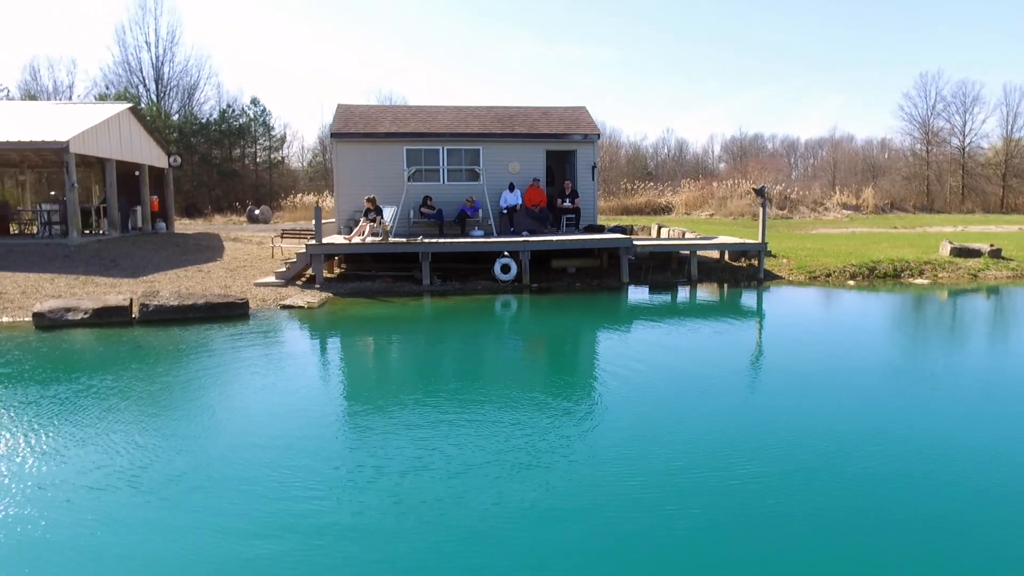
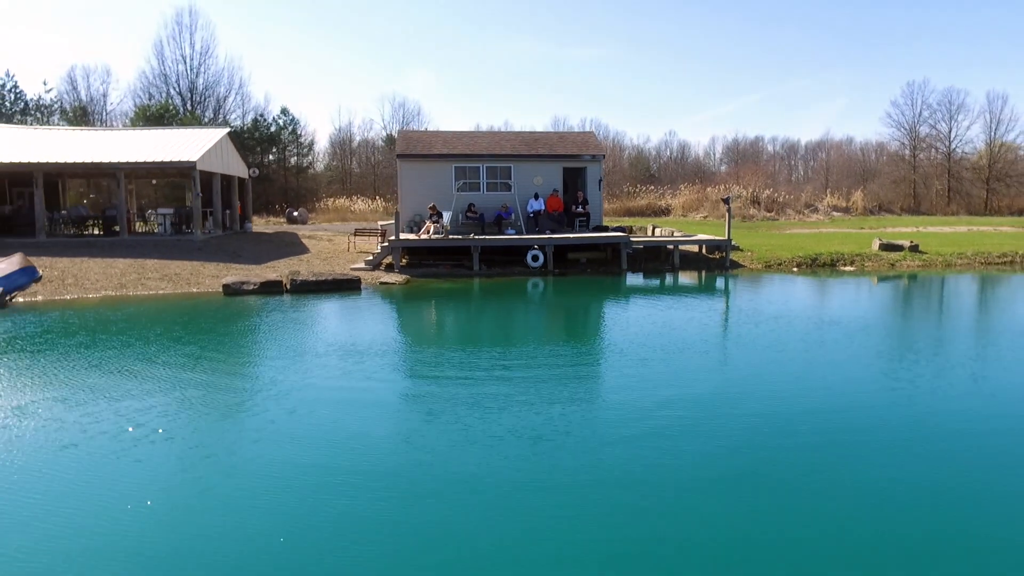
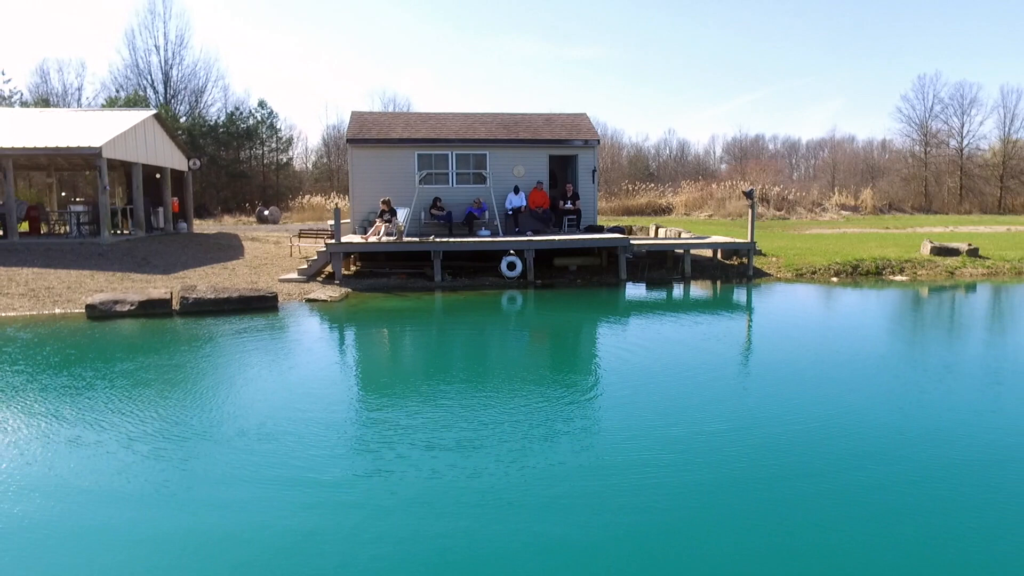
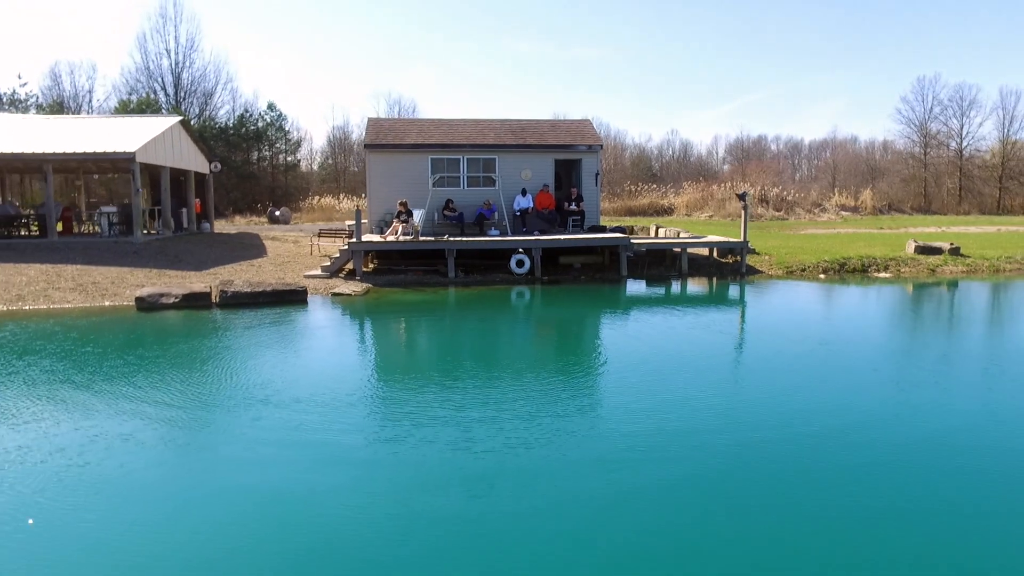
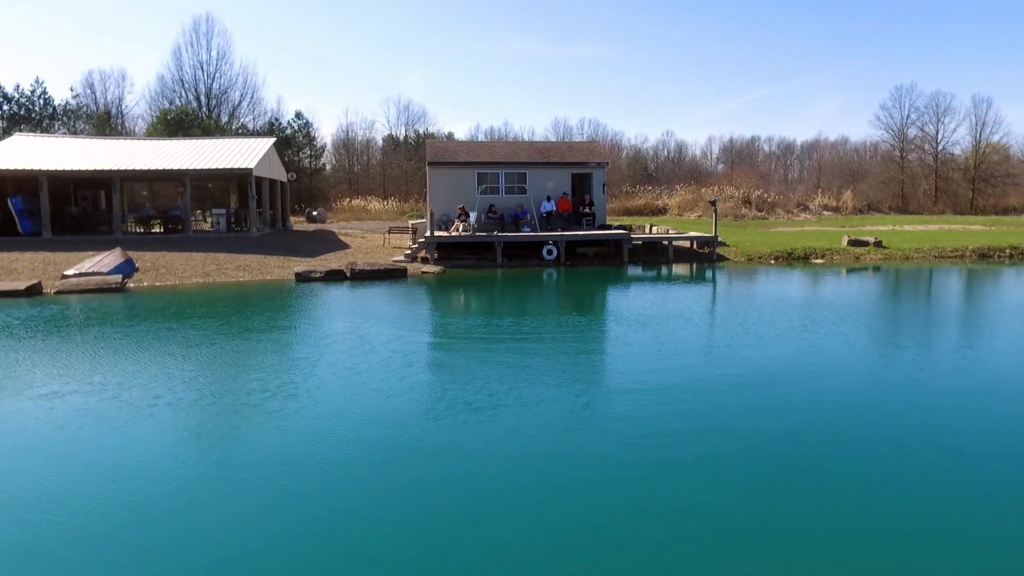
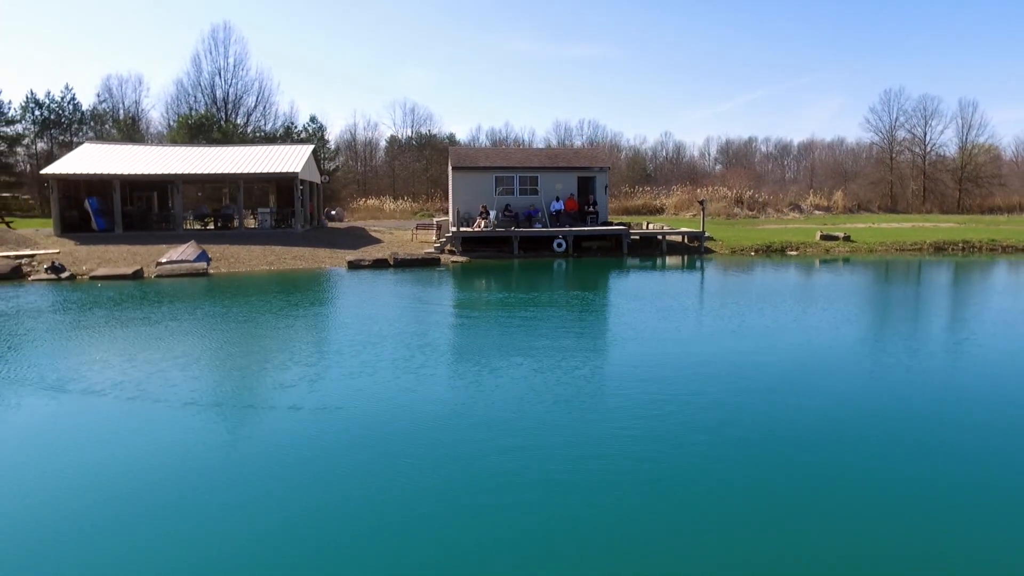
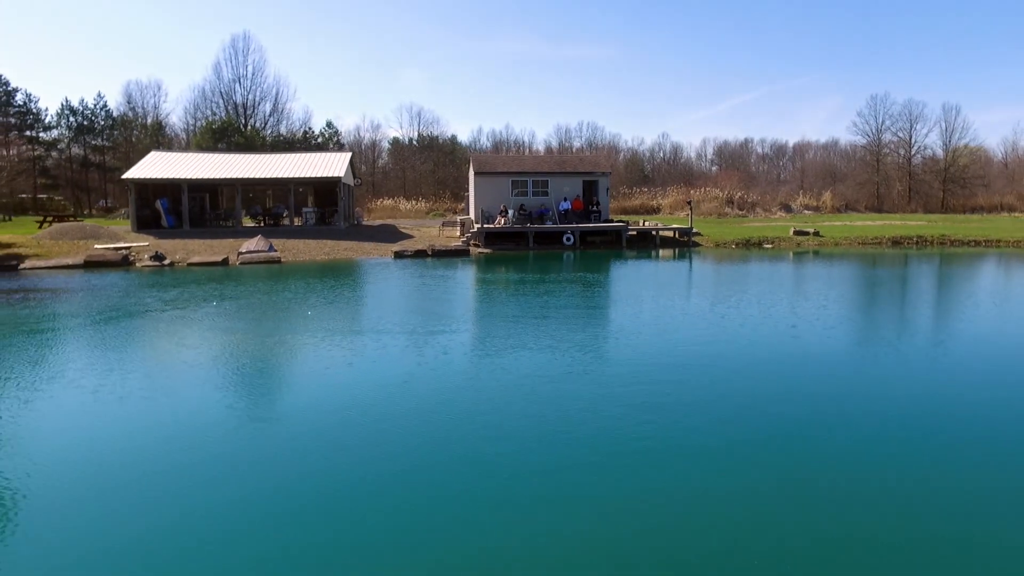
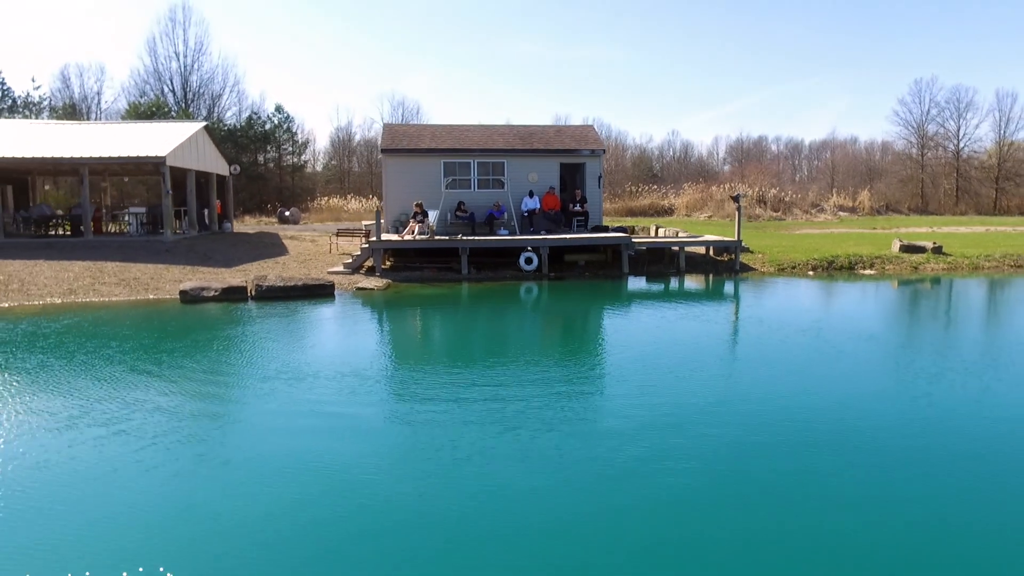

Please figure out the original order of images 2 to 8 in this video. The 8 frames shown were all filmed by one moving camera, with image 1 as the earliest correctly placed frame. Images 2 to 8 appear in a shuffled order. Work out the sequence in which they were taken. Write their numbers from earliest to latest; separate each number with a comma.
3, 4, 8, 2, 5, 6, 7
